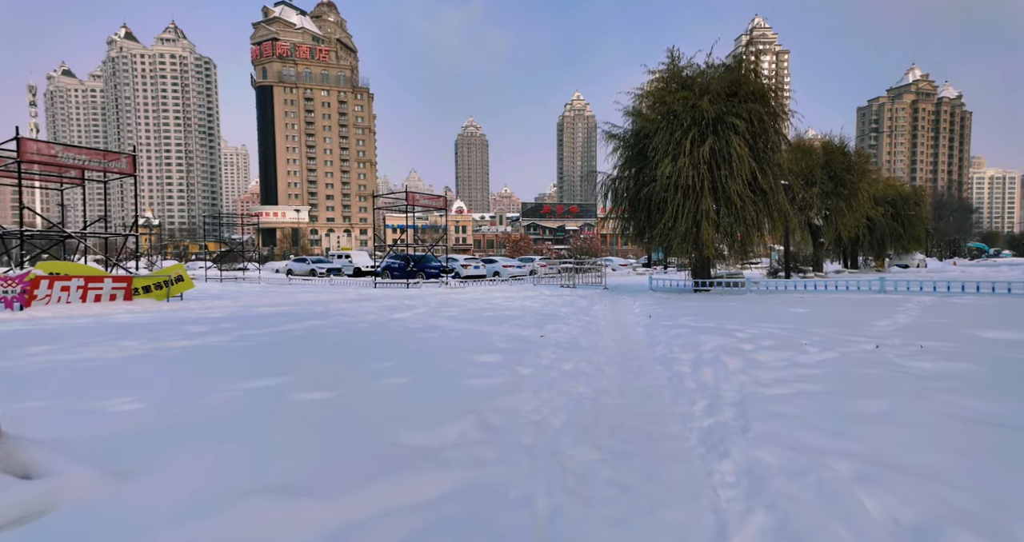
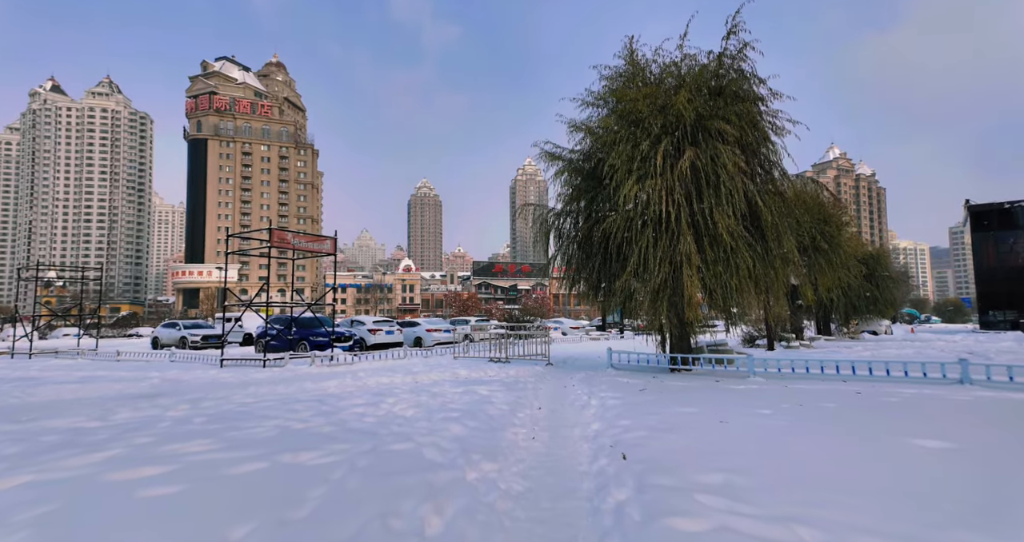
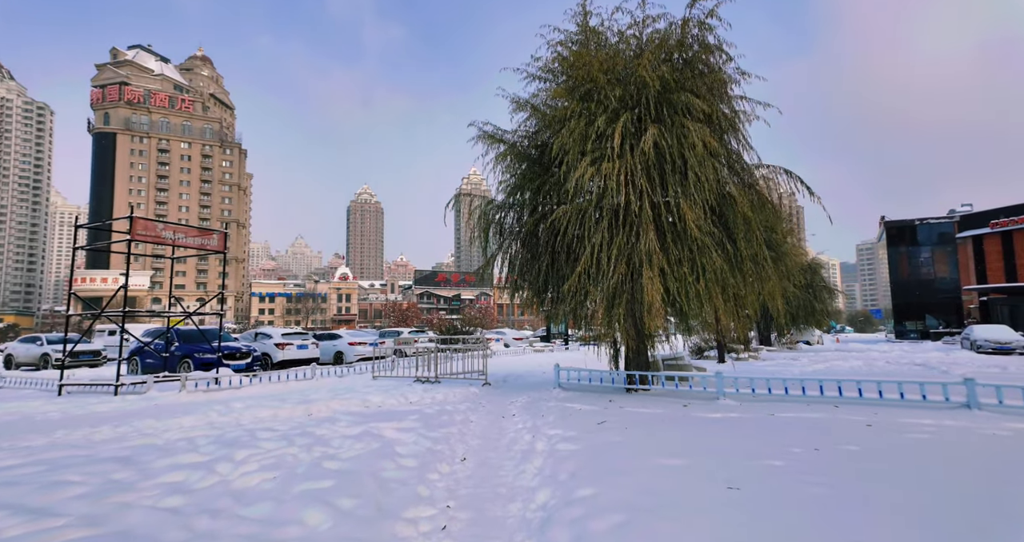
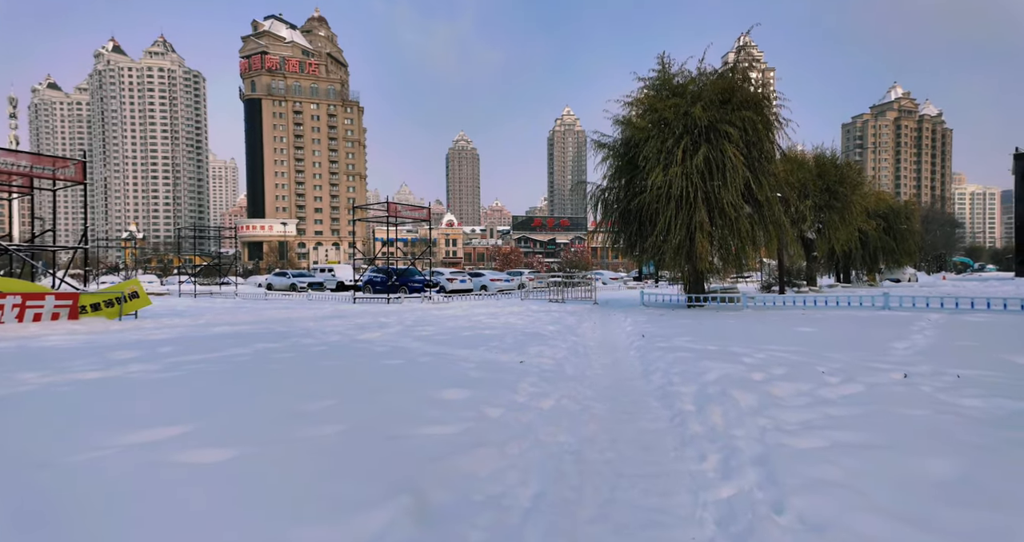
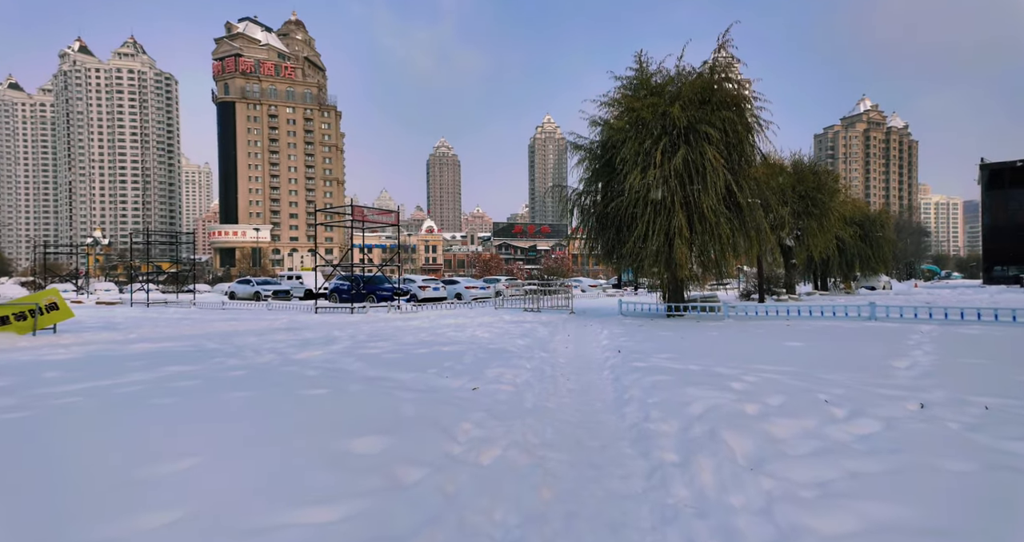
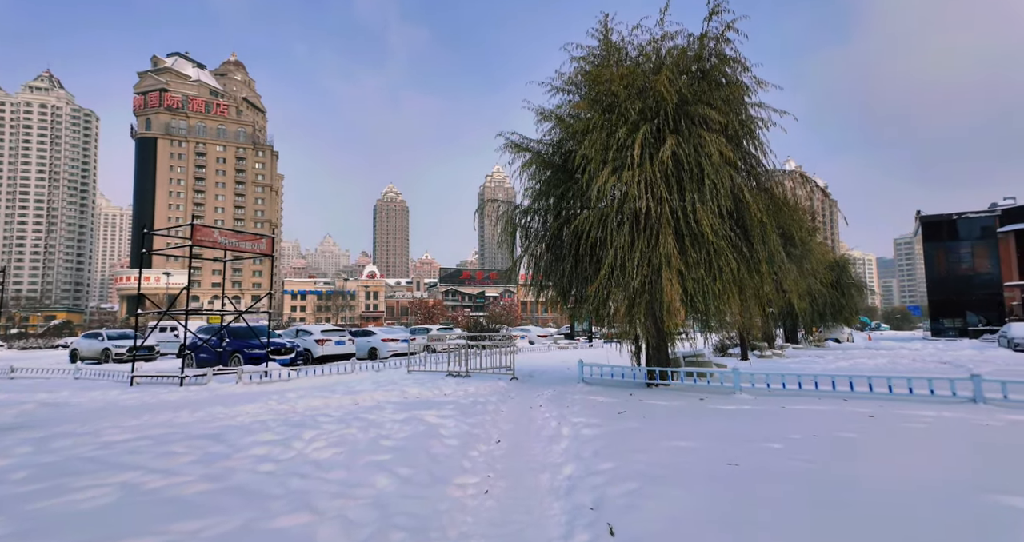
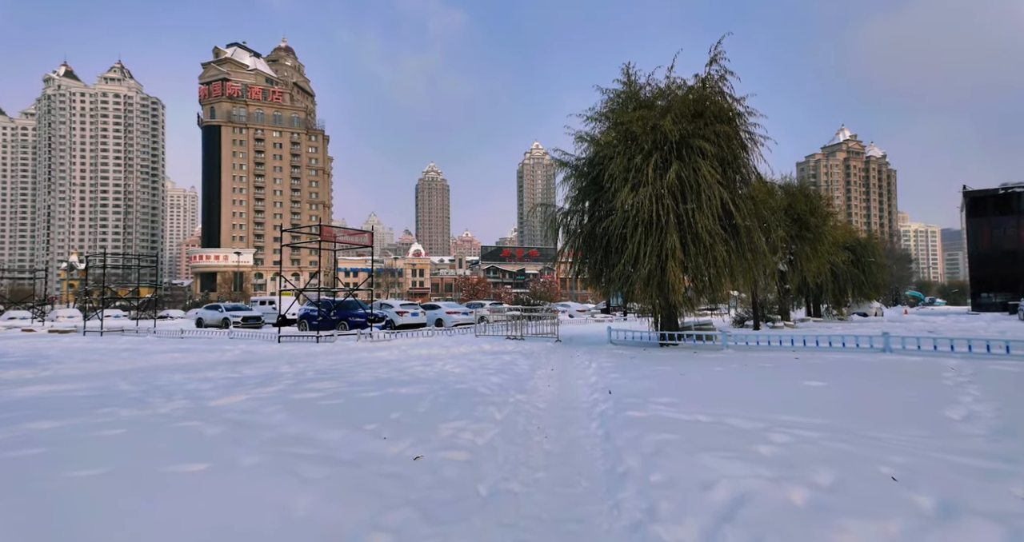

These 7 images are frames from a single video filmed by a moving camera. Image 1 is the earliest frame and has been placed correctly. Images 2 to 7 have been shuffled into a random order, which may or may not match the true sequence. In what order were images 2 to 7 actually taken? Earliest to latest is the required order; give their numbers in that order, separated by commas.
4, 5, 7, 2, 6, 3
